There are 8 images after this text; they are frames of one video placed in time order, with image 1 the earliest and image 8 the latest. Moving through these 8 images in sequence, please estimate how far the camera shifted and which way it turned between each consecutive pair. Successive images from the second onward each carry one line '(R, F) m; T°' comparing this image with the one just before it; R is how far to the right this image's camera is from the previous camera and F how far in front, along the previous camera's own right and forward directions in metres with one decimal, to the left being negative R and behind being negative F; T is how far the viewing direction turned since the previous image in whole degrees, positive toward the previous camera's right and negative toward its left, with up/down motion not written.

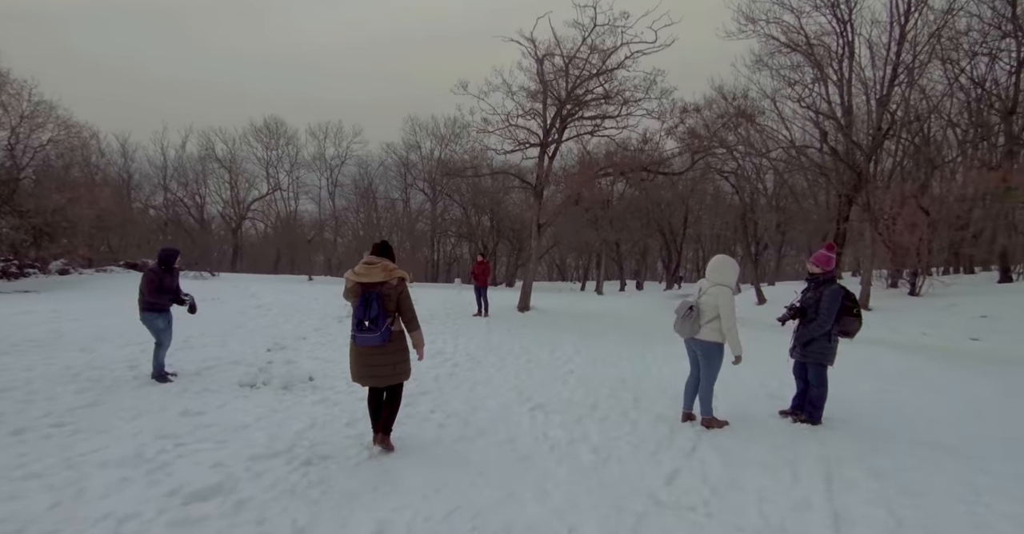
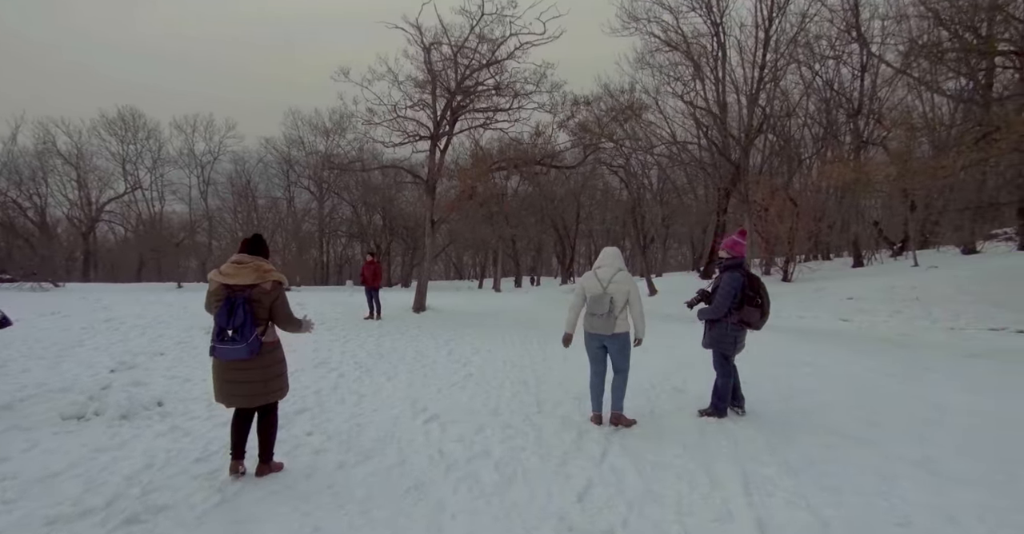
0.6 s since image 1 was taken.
(+0.1, +0.7) m; +11°
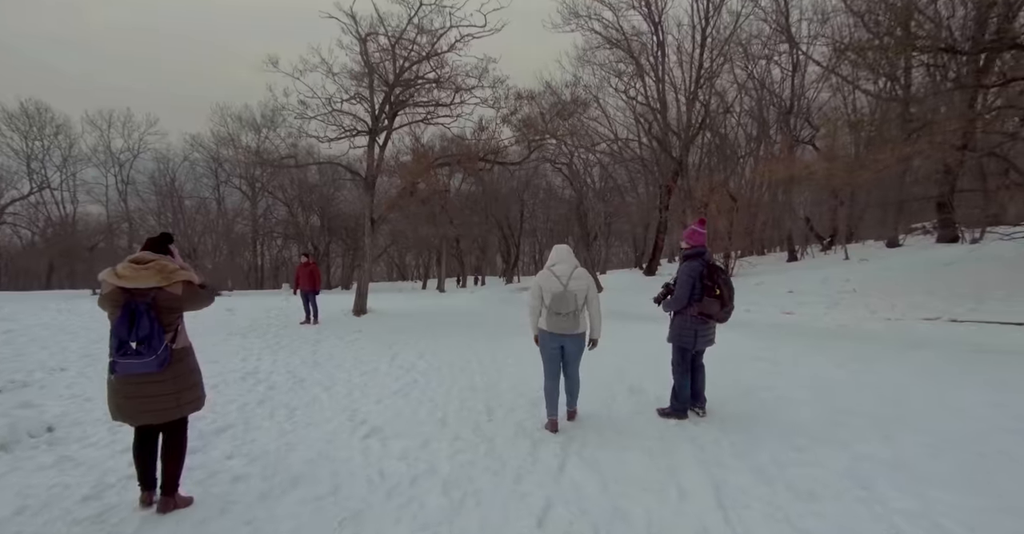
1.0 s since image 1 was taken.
(0.0, +0.4) m; +6°
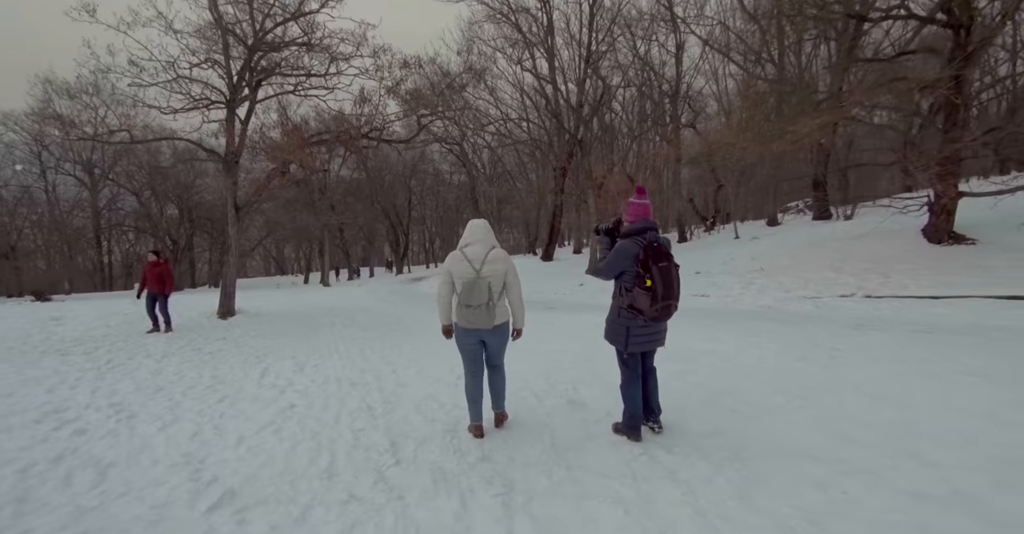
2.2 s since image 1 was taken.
(-0.1, +1.3) m; +12°
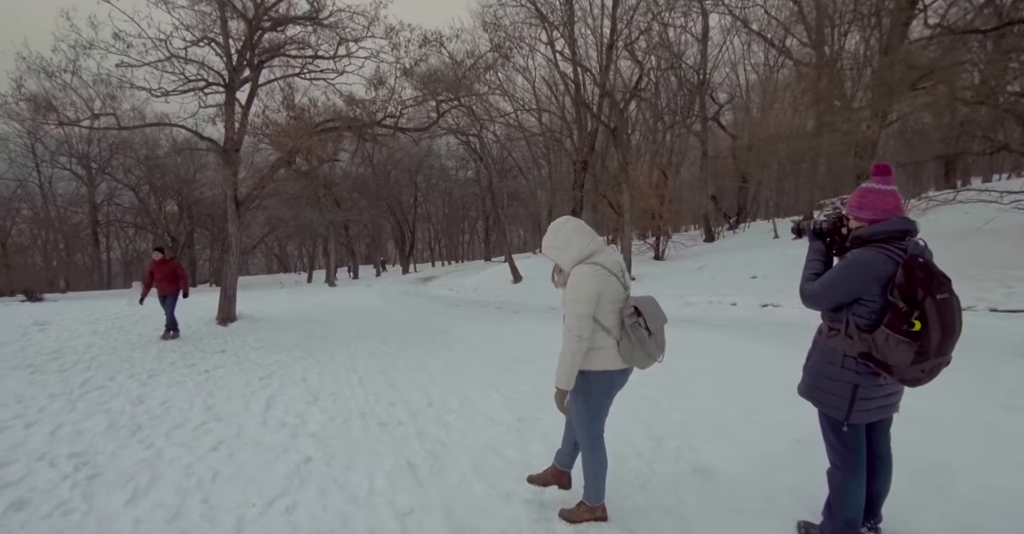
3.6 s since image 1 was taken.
(-0.7, +1.3) m; 0°
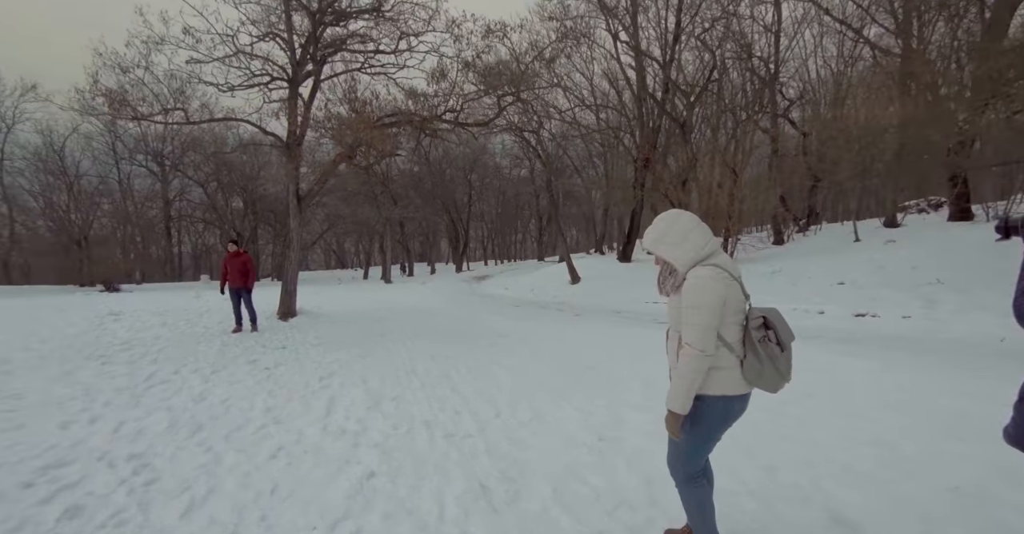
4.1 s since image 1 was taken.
(-0.3, +0.5) m; -5°
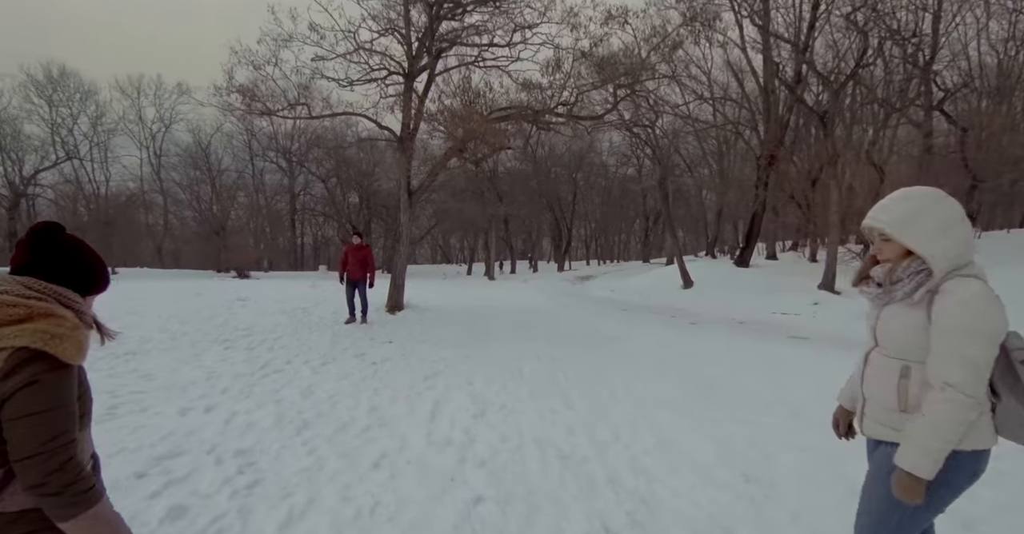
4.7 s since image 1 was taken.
(-0.2, +0.6) m; -11°
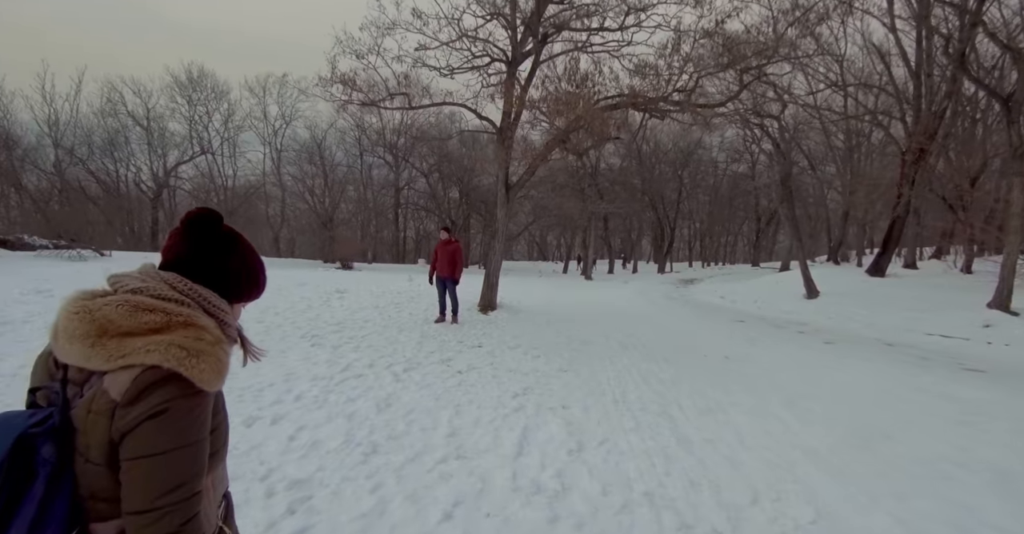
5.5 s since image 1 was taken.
(-0.1, +0.8) m; -10°
